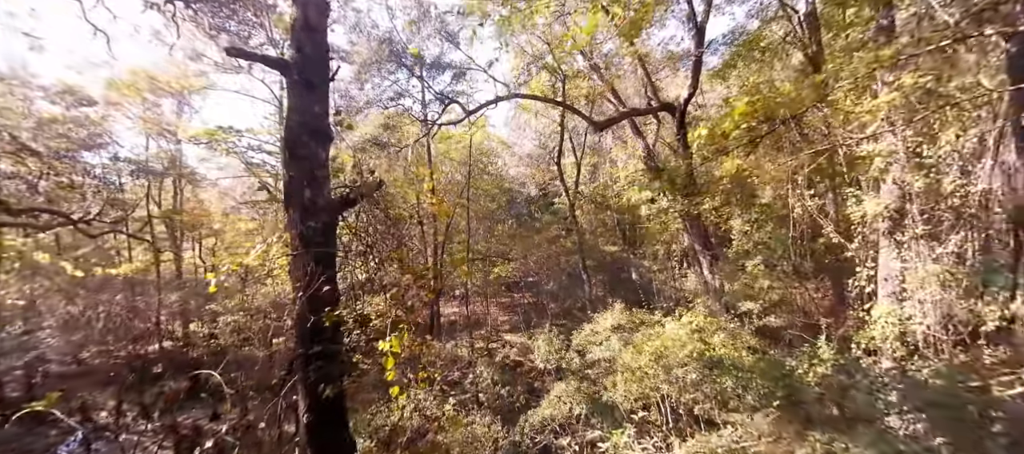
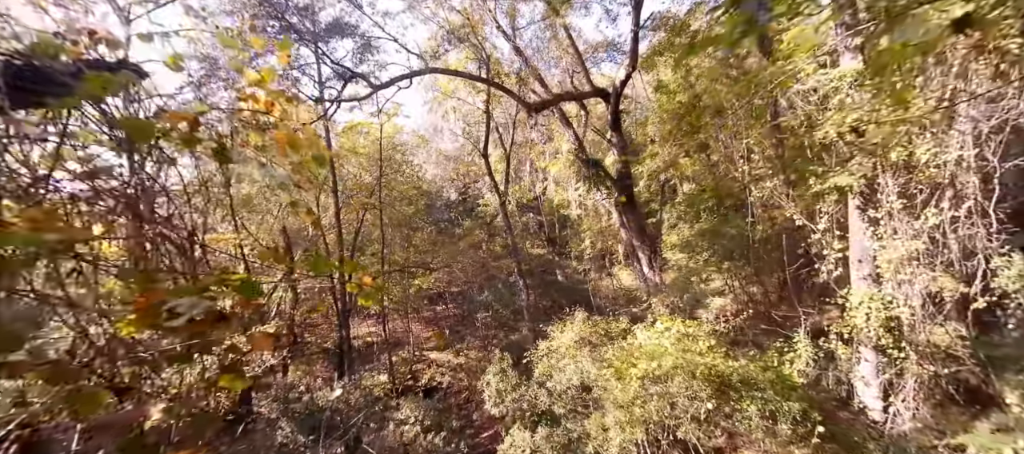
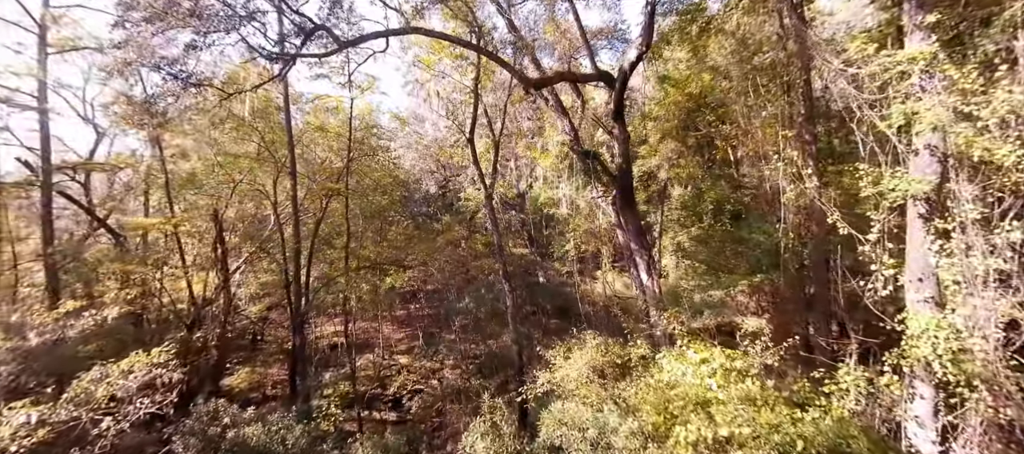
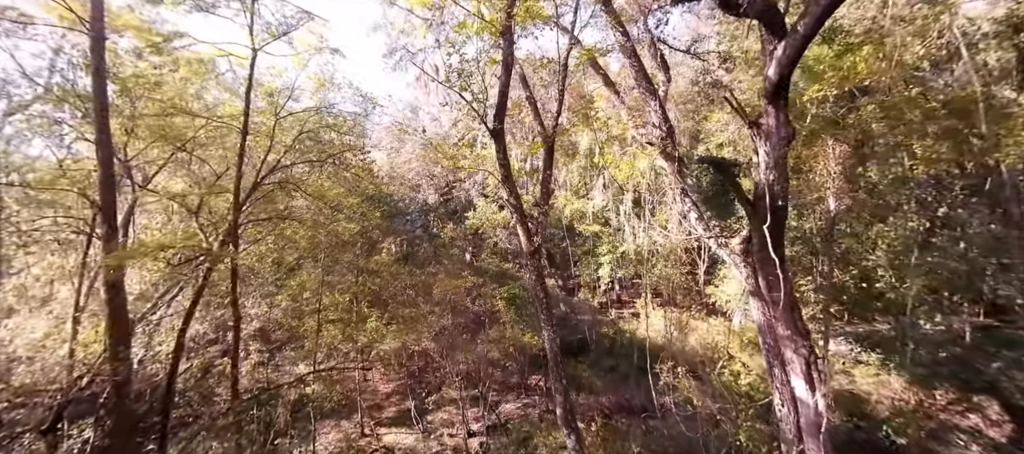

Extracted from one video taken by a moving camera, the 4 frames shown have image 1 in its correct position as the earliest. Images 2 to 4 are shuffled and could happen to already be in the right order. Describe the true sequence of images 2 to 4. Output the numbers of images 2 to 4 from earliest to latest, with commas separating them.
2, 3, 4
